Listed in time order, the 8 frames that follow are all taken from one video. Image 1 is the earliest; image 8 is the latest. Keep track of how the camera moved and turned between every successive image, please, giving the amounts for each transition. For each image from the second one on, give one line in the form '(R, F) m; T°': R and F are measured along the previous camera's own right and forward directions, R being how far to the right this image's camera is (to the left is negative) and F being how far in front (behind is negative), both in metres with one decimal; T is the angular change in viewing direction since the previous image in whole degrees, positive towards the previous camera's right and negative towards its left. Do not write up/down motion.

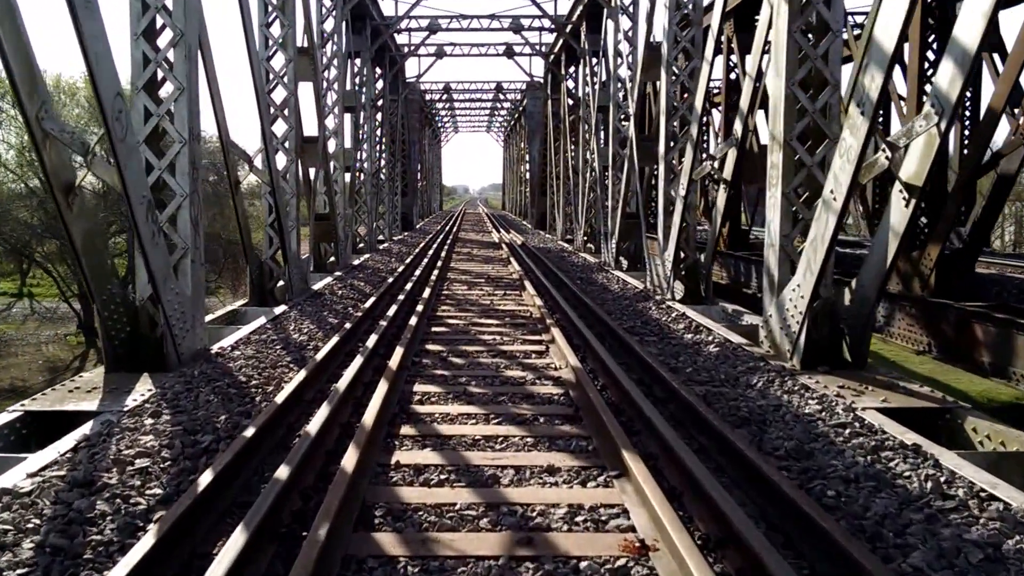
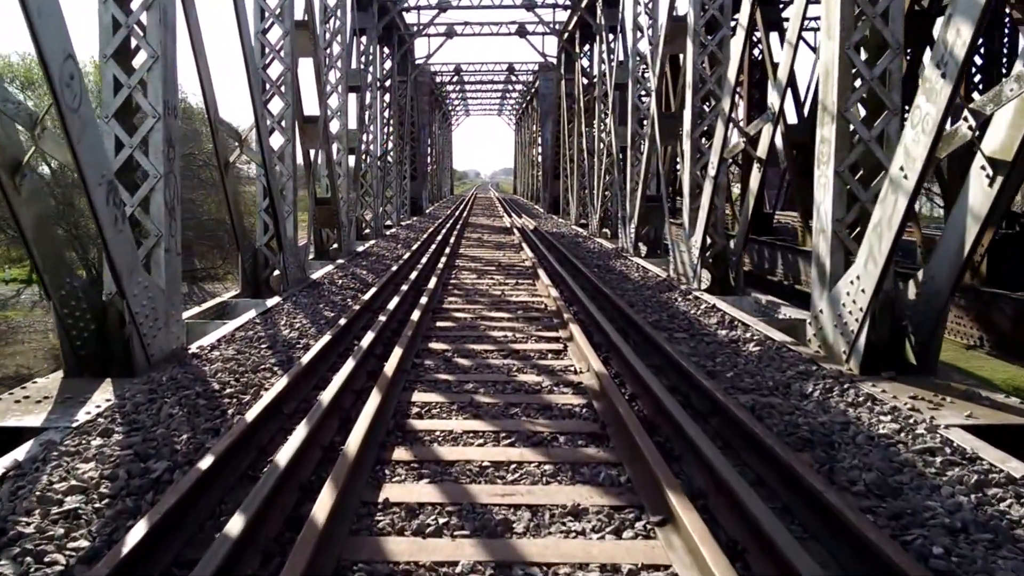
(0.0, +0.8) m; -1°
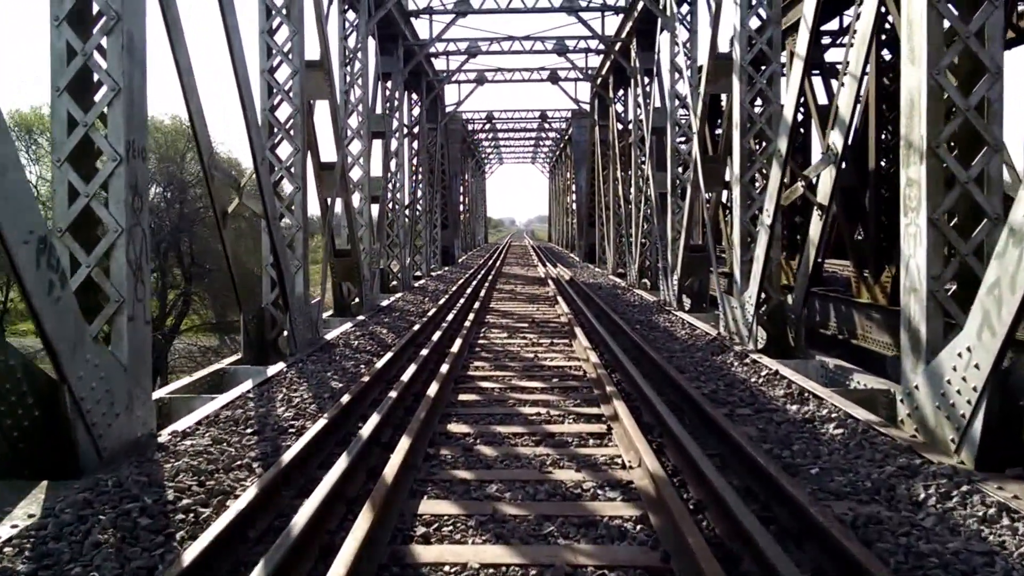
(0.0, +1.0) m; -2°
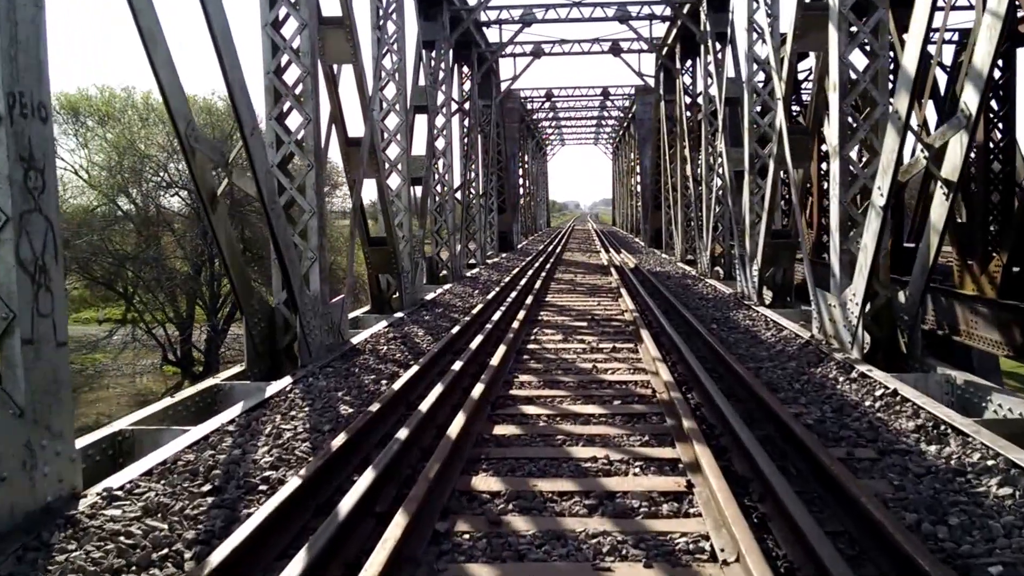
(+0.1, +1.5) m; -4°
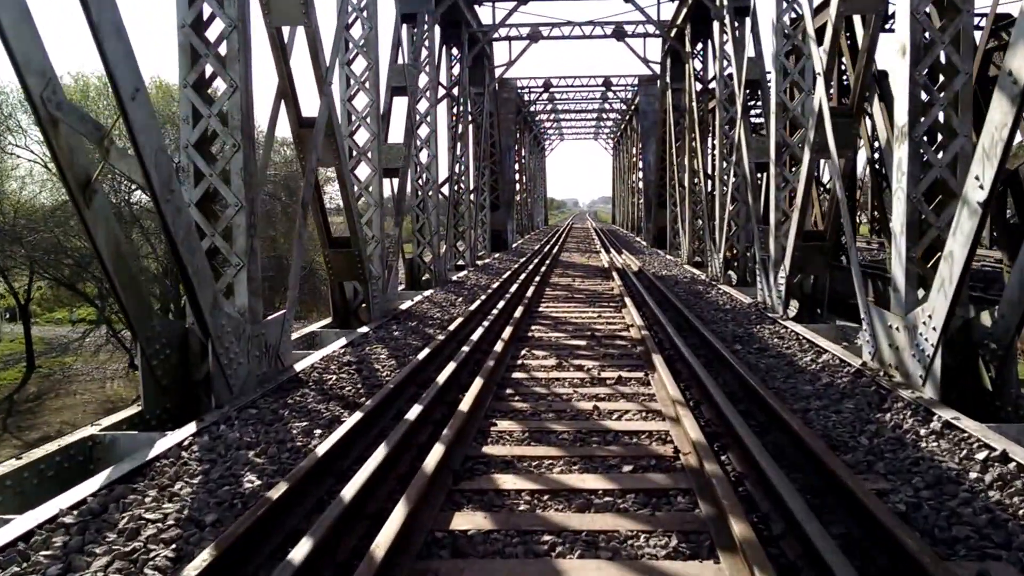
(+0.1, +1.7) m; 0°
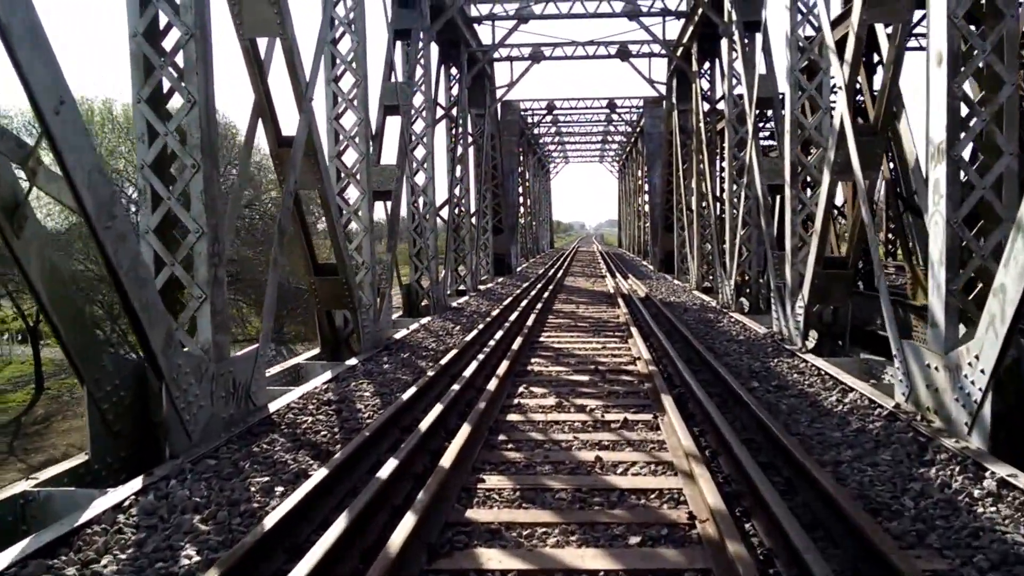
(+0.1, +0.6) m; 0°
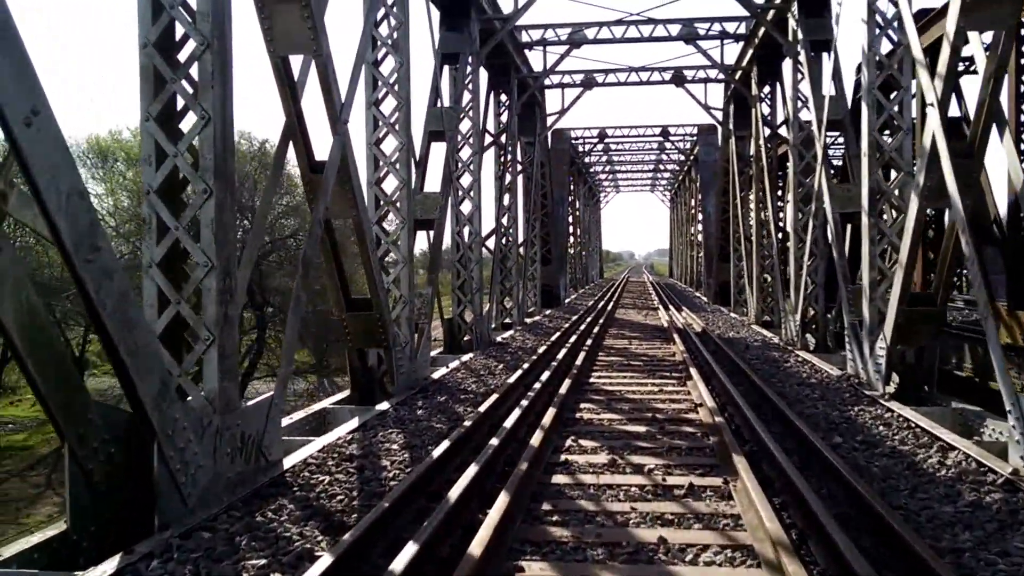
(0.0, +0.8) m; -3°
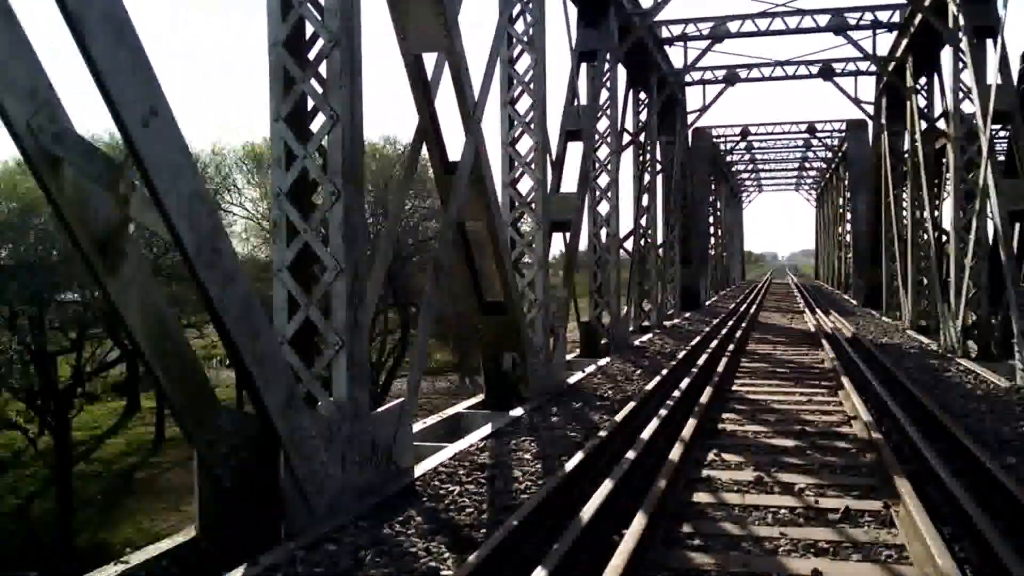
(0.0, +0.3) m; -8°
